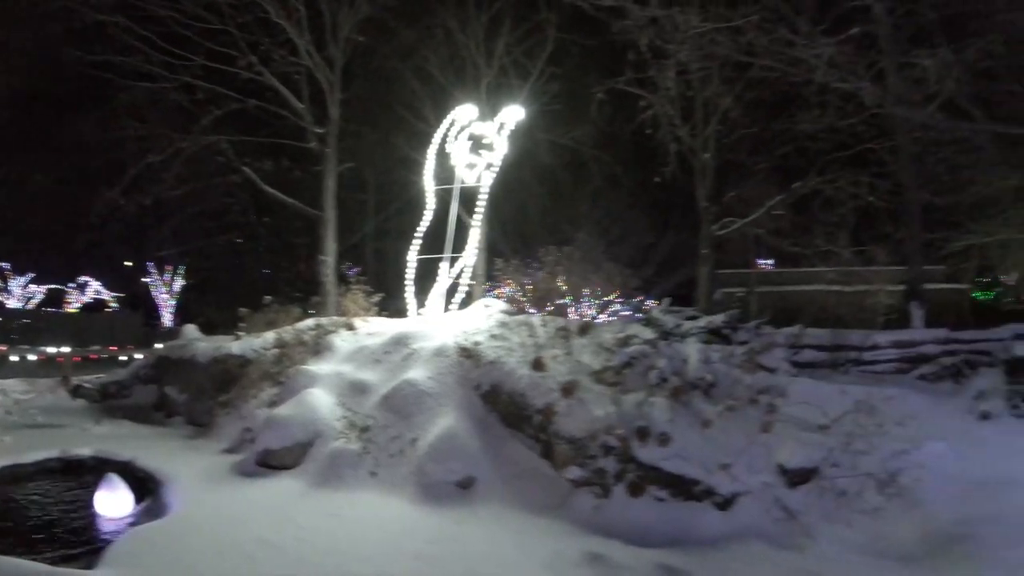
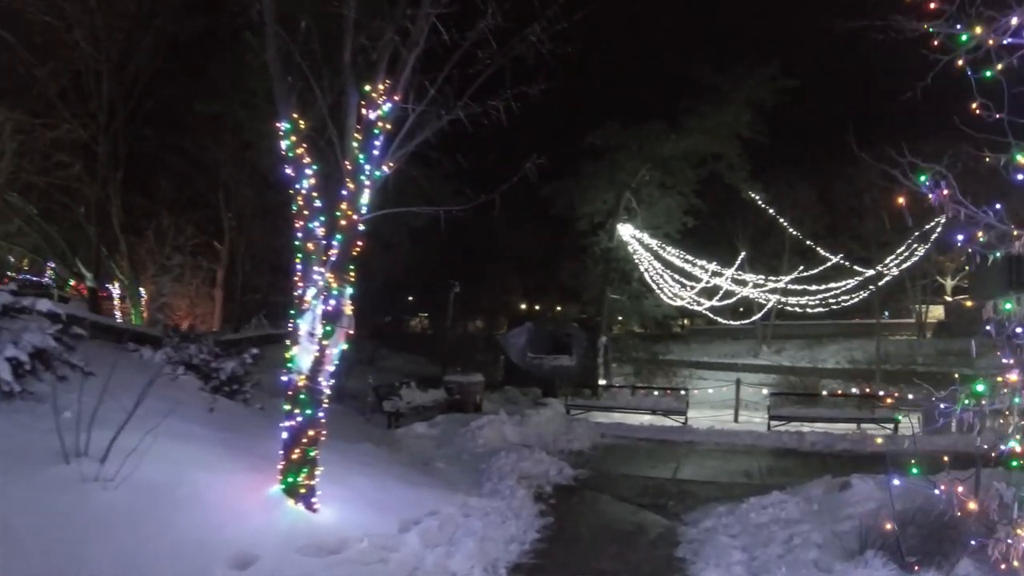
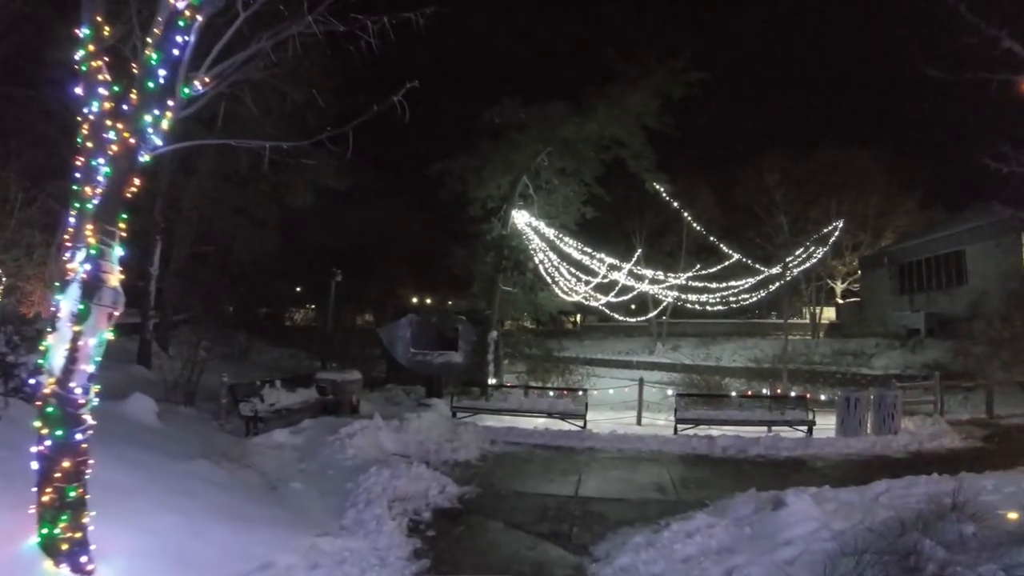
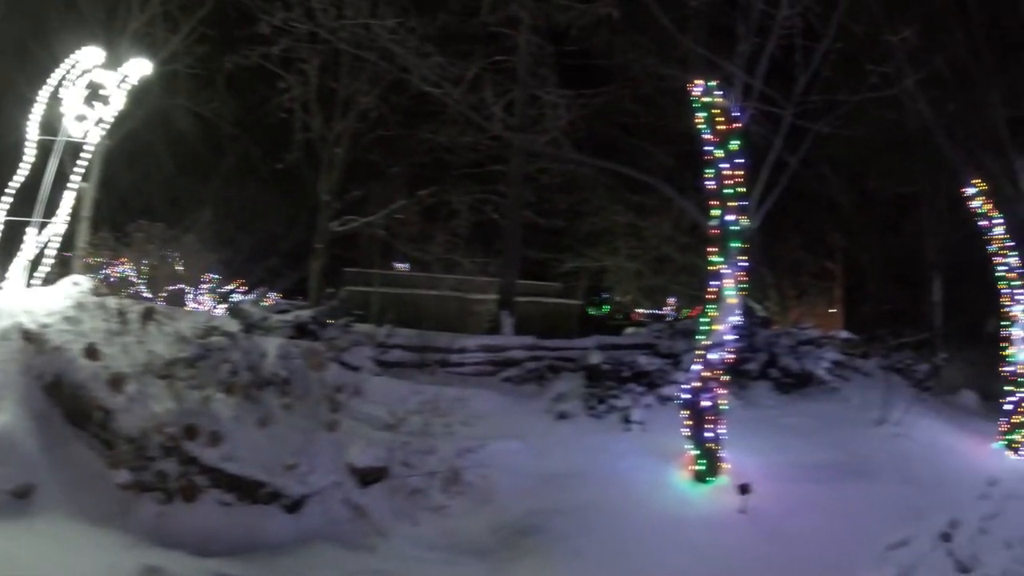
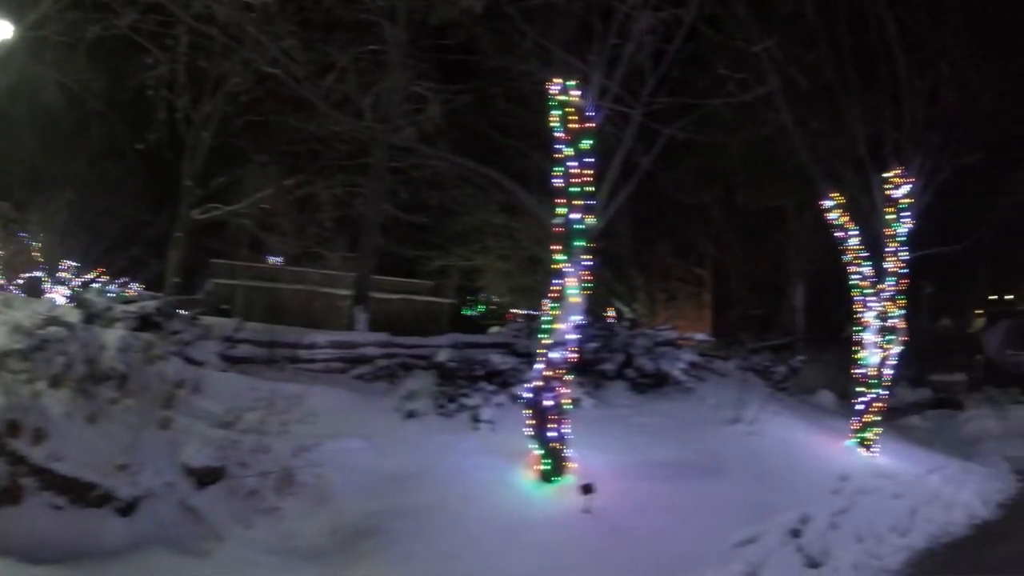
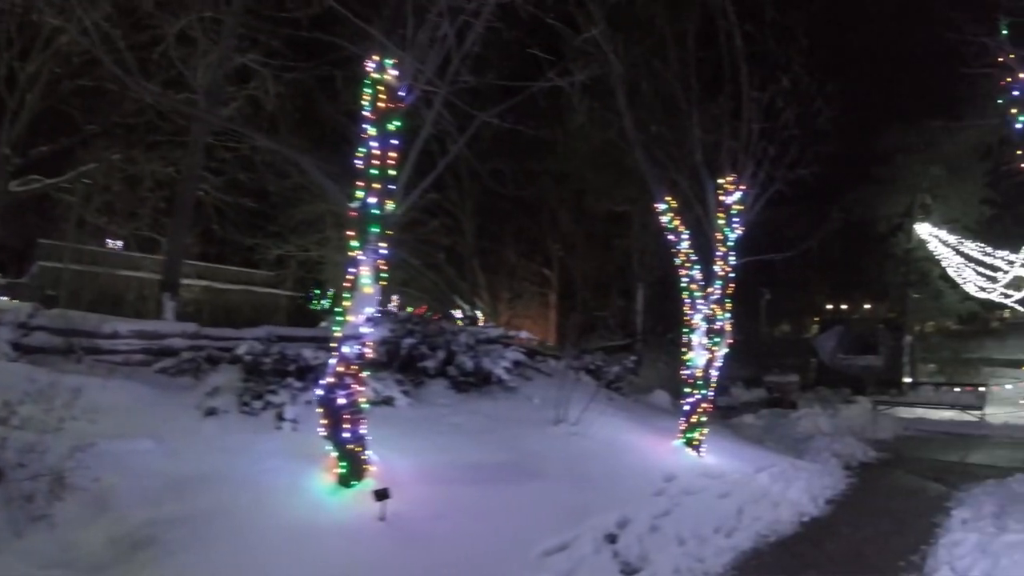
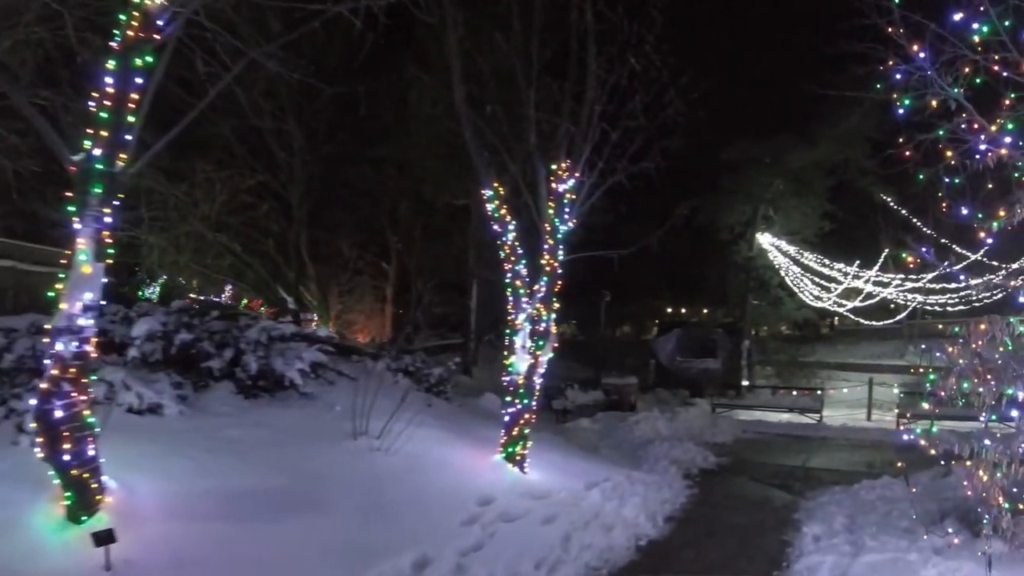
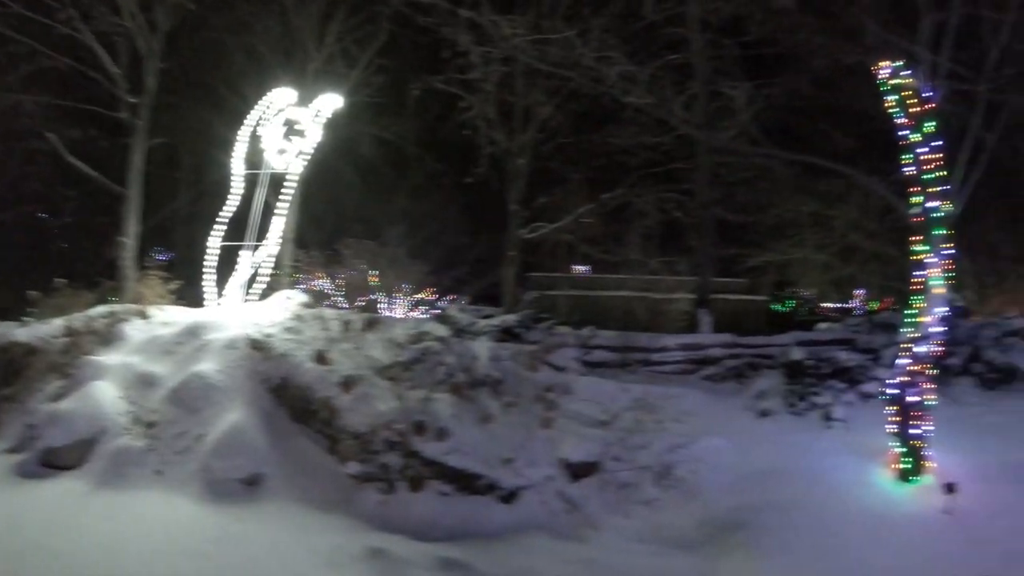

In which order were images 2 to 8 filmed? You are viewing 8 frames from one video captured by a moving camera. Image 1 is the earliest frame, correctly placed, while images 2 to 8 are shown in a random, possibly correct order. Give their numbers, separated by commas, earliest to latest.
8, 4, 5, 6, 7, 2, 3
